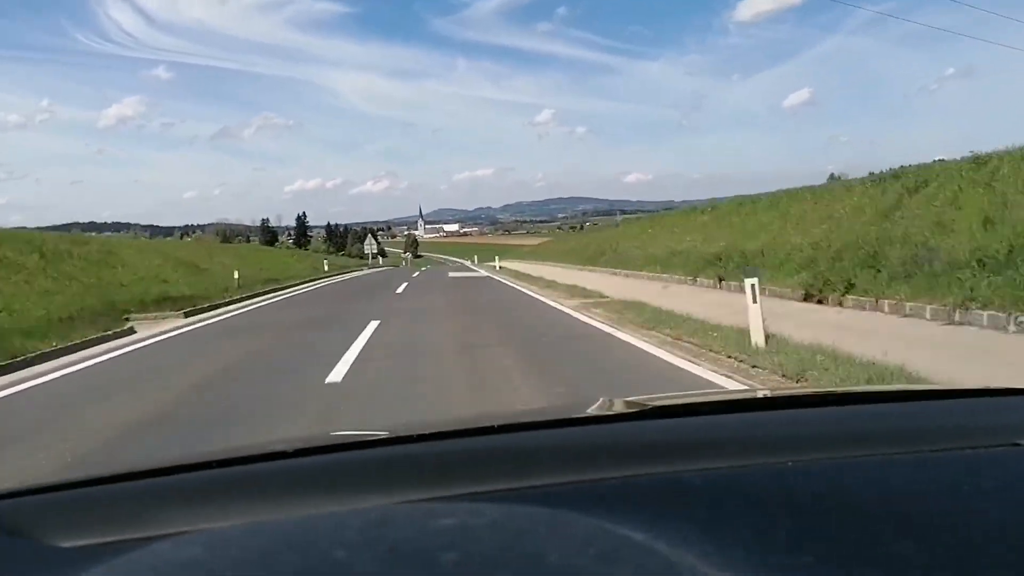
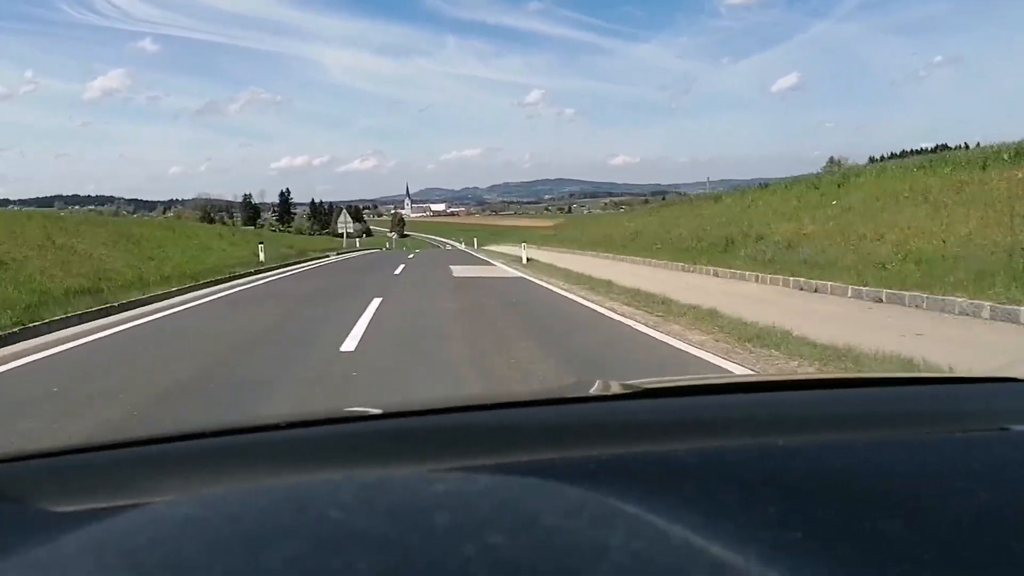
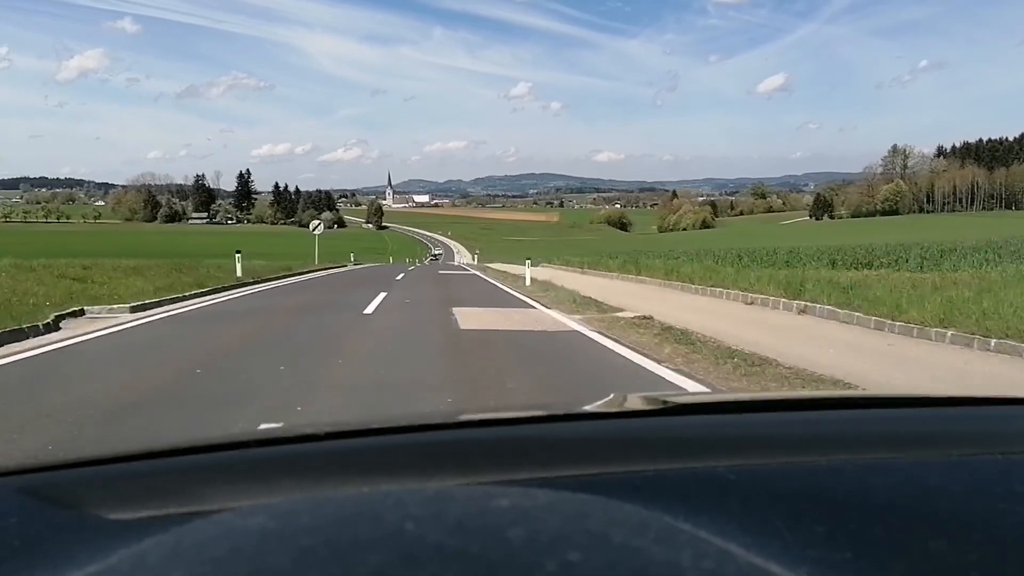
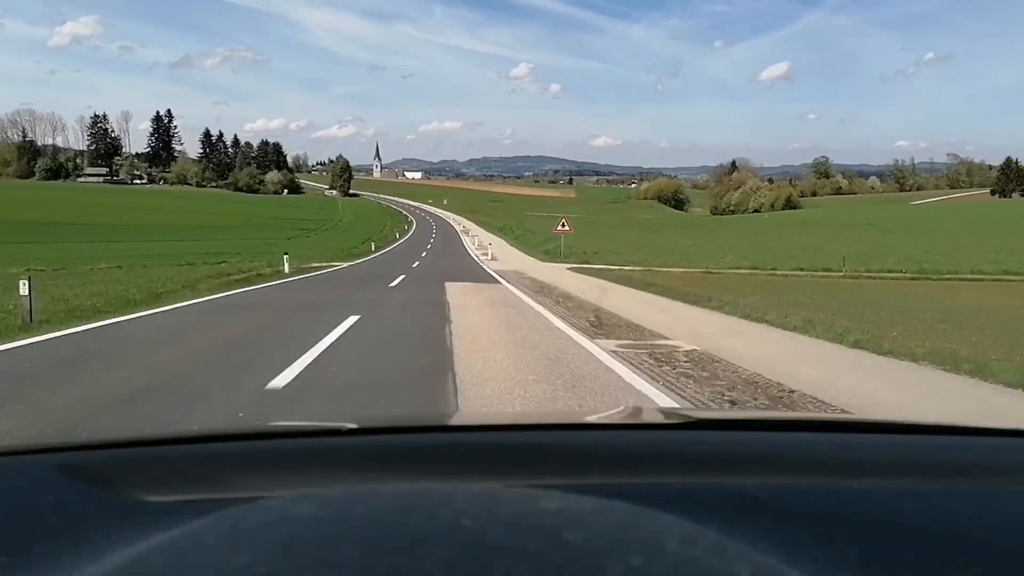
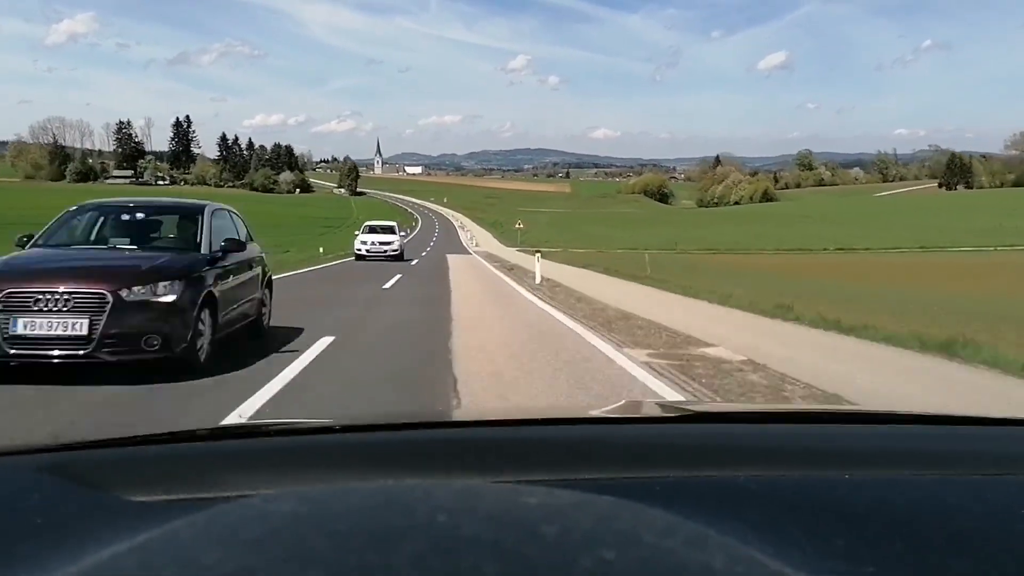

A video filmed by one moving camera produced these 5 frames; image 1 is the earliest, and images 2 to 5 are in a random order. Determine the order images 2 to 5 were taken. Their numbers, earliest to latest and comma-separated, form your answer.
2, 3, 5, 4
